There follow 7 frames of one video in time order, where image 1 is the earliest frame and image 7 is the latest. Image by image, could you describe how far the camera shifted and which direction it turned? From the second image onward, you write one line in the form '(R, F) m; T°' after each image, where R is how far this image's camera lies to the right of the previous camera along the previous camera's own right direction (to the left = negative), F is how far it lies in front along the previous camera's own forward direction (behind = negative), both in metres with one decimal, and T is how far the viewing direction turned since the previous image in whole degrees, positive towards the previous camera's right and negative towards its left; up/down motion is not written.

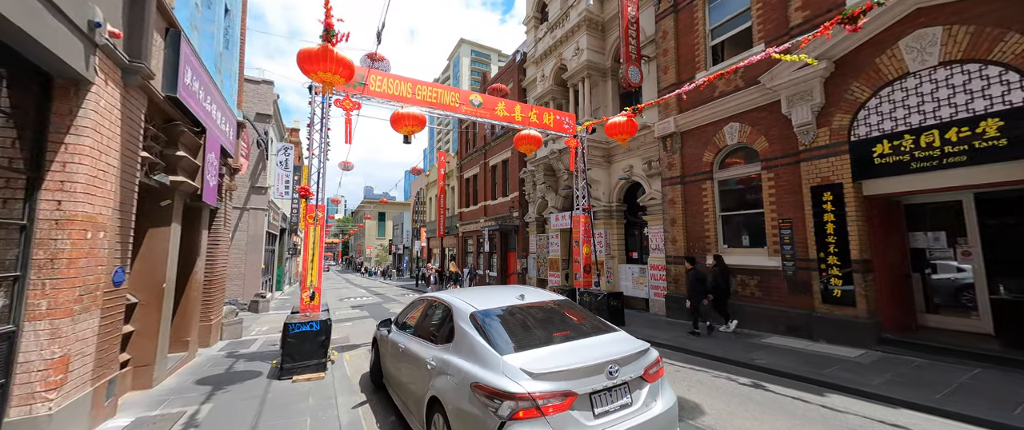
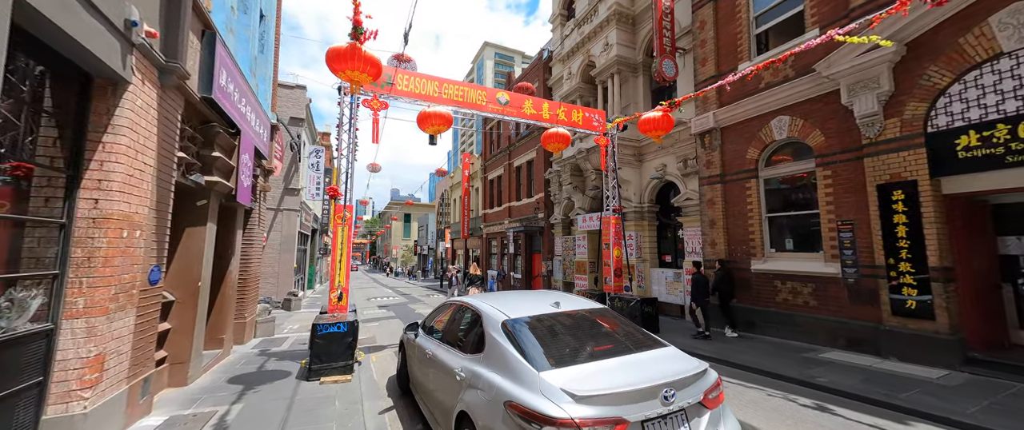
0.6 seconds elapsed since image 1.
(-0.1, +0.3) m; -4°
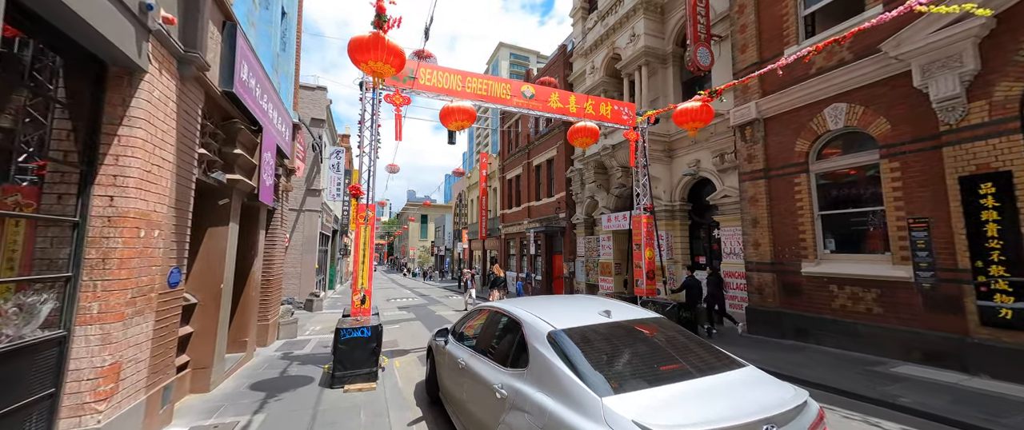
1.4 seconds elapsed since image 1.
(-0.3, +0.4) m; -2°
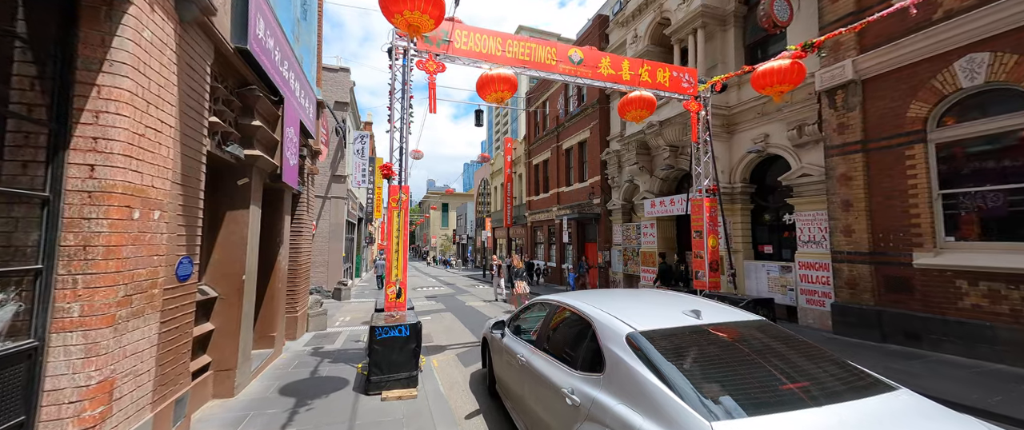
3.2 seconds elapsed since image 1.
(-0.6, +0.9) m; -3°
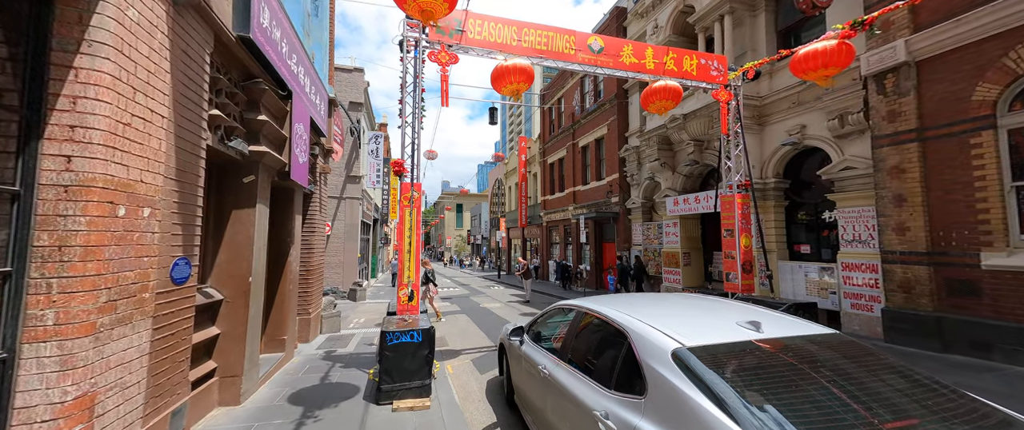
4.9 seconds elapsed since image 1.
(-0.1, +0.4) m; -2°
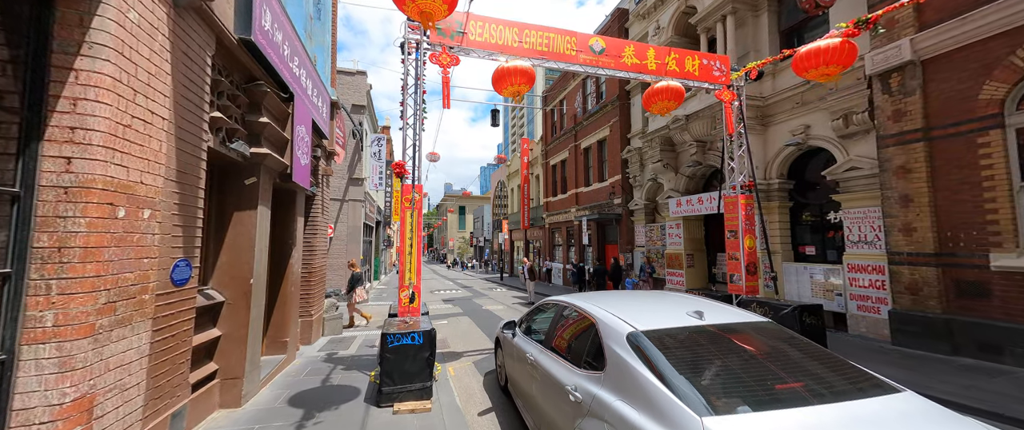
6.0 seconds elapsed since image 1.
(0.0, 0.0) m; 0°
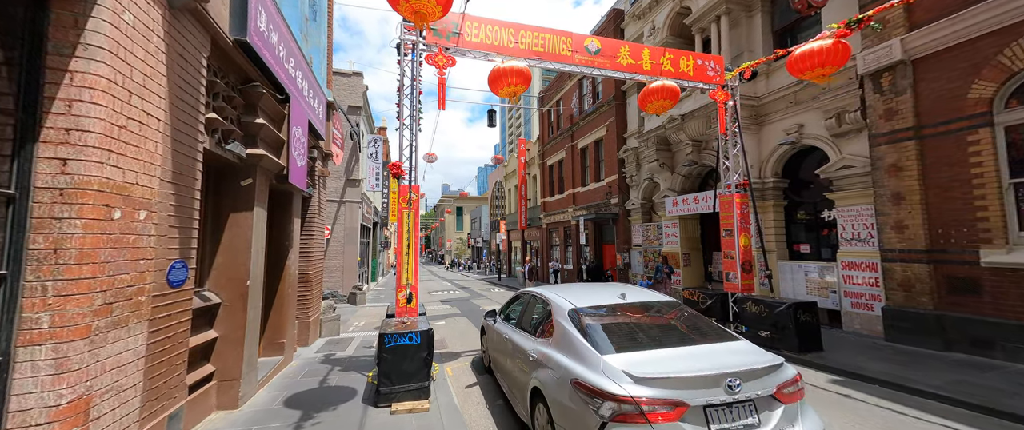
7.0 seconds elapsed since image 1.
(0.0, 0.0) m; 0°
